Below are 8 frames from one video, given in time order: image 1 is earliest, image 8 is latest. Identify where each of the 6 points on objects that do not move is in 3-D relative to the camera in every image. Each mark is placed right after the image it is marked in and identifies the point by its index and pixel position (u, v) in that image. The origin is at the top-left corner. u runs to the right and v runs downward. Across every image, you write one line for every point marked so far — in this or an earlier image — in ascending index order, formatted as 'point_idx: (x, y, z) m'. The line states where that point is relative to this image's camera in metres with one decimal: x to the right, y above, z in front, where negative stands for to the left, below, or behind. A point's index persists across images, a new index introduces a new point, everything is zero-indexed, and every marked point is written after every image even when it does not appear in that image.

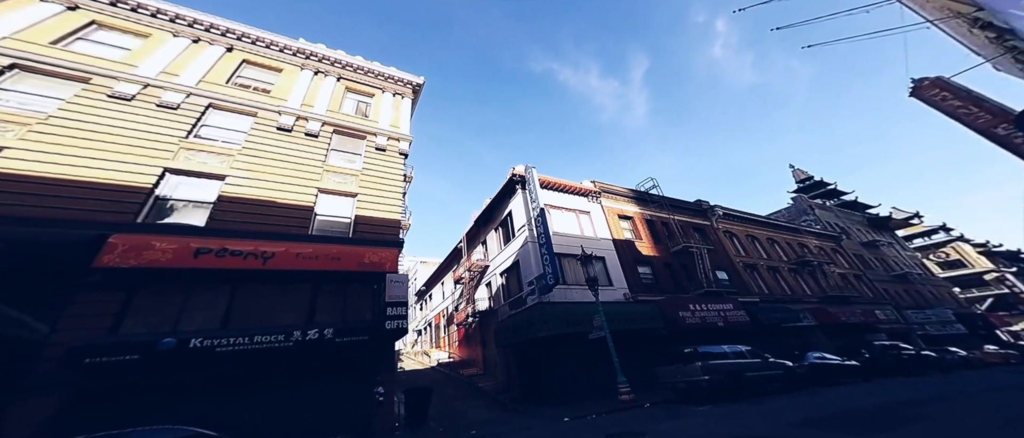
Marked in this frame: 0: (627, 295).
0: (+6.6, -4.2, +16.4) m
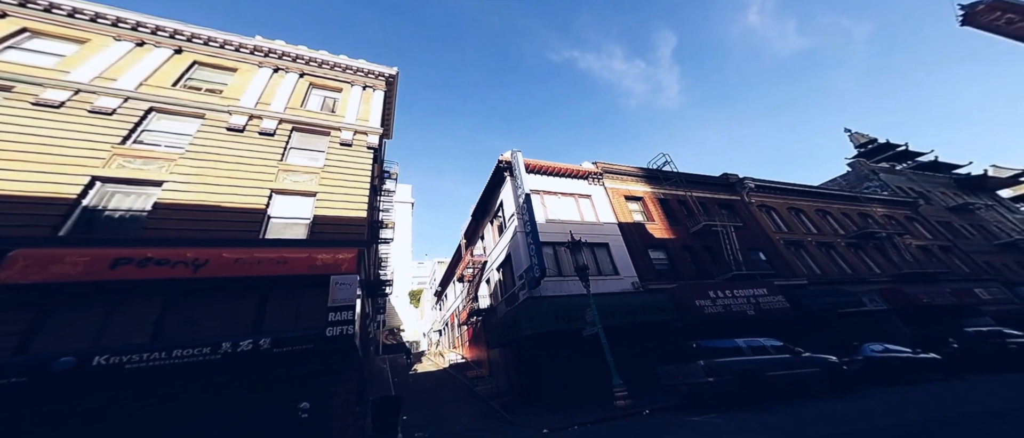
0: (+6.1, -3.2, +14.4) m
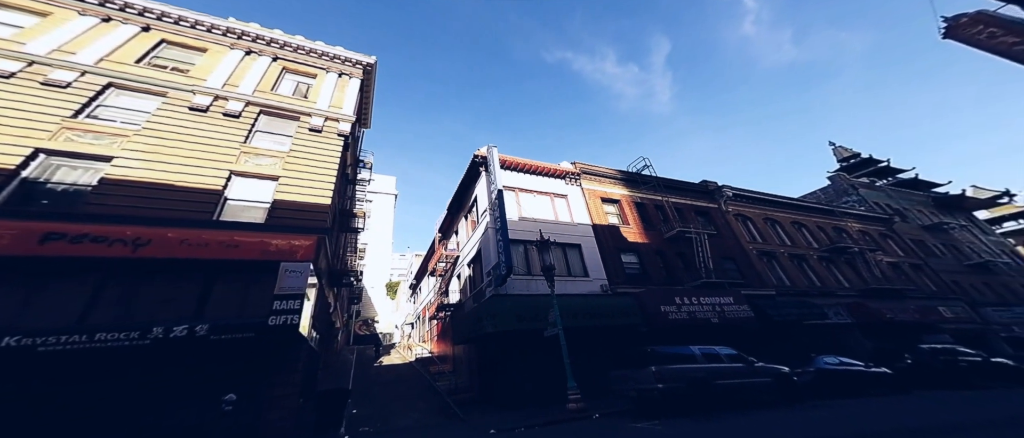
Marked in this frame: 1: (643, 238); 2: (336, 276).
0: (+4.6, -3.3, +14.5) m
1: (+7.8, -1.1, +17.4) m
2: (-7.0, -2.2, +11.2) m
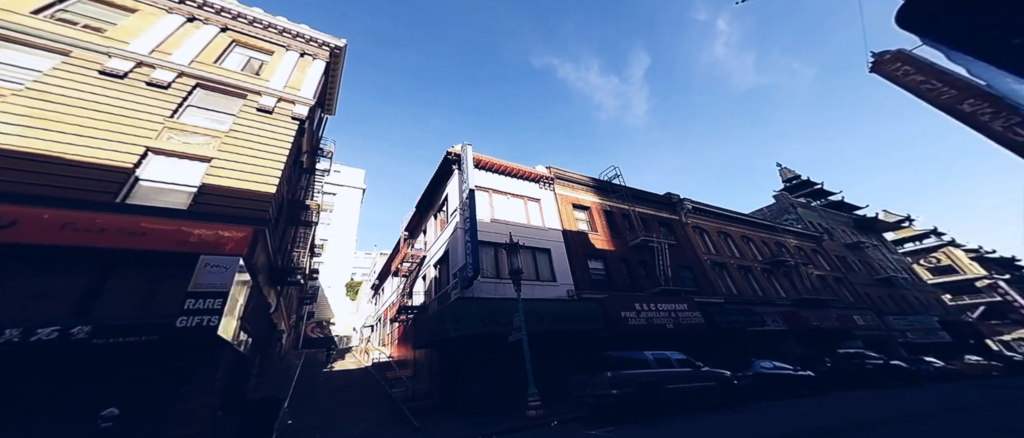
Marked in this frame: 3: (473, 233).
0: (+2.9, -3.6, +14.7) m
1: (+6.0, -1.6, +17.9) m
2: (-8.2, -1.9, +10.2) m
3: (-1.7, -0.6, +12.2) m
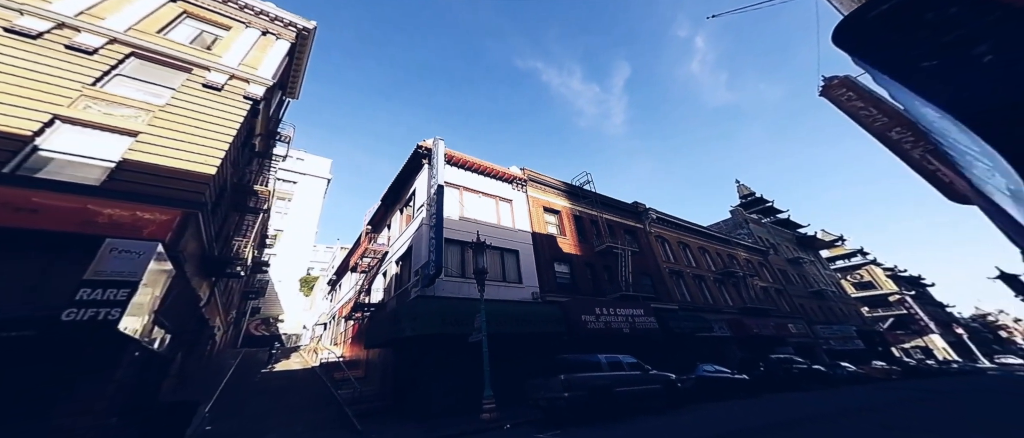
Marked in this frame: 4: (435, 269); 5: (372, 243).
0: (+1.2, -3.8, +14.8) m
1: (+4.0, -1.9, +18.3) m
2: (-9.4, -1.5, +9.4) m
3: (-3.0, -0.5, +11.9) m
4: (-2.9, -1.9, +11.2) m
5: (-7.8, -1.3, +16.6) m
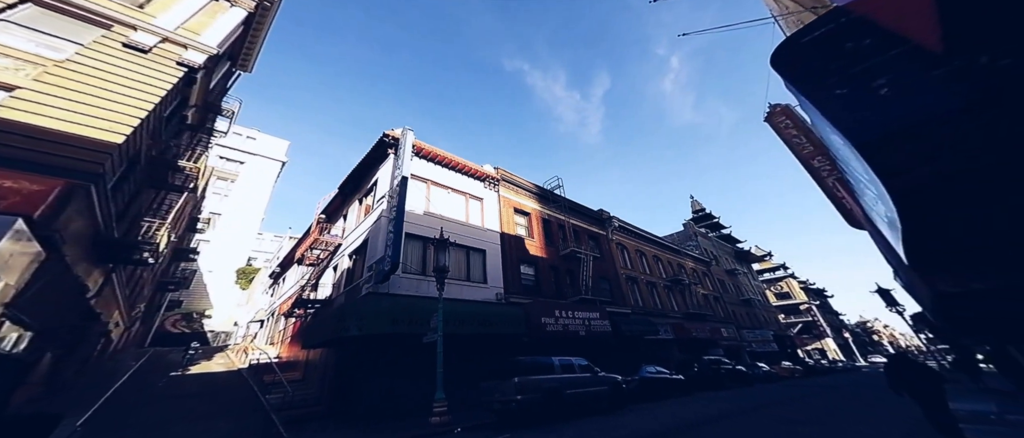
0: (-0.7, -3.8, +14.6) m
1: (+2.0, -2.0, +18.3) m
2: (-10.5, -0.9, +8.2) m
3: (-4.4, -0.2, +11.3) m
4: (-4.3, -1.7, +10.6) m
5: (-9.6, -0.8, +15.5) m
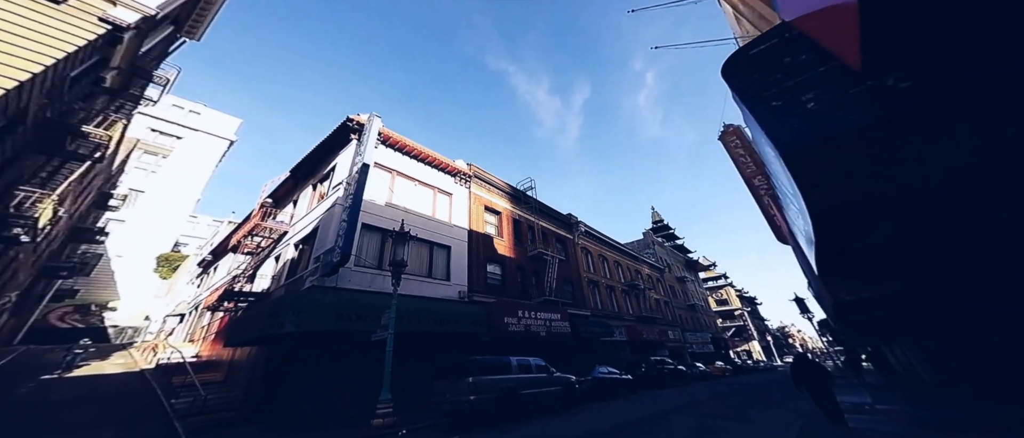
0: (-2.5, -3.6, +14.2) m
1: (0.0, -1.9, +18.1) m
2: (-11.6, -0.2, +7.1) m
3: (-5.7, +0.1, +10.6) m
4: (-5.7, -1.3, +9.9) m
5: (-11.3, -0.1, +14.4) m
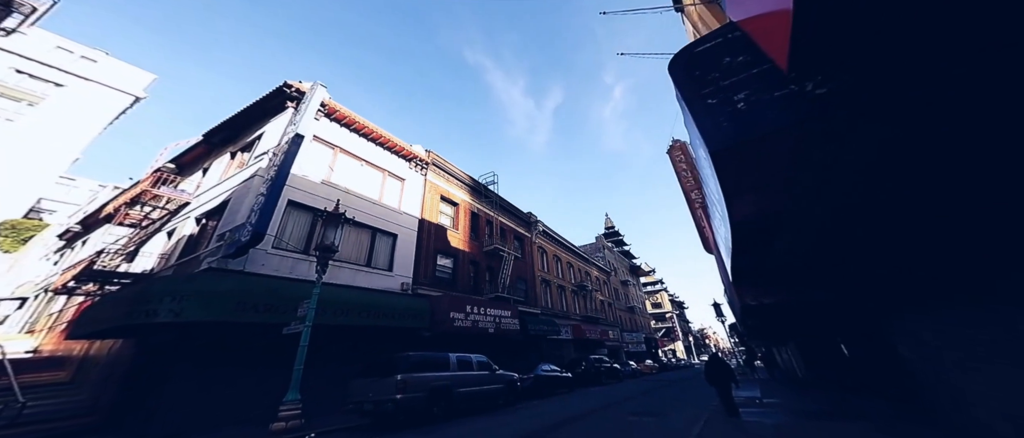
0: (-4.9, -3.0, +13.3) m
1: (-2.9, -1.5, +17.4) m
2: (-13.0, +0.9, +5.2) m
3: (-7.5, +0.9, +9.4) m
4: (-7.5, -0.6, +8.6) m
5: (-13.4, +1.1, +12.5) m
